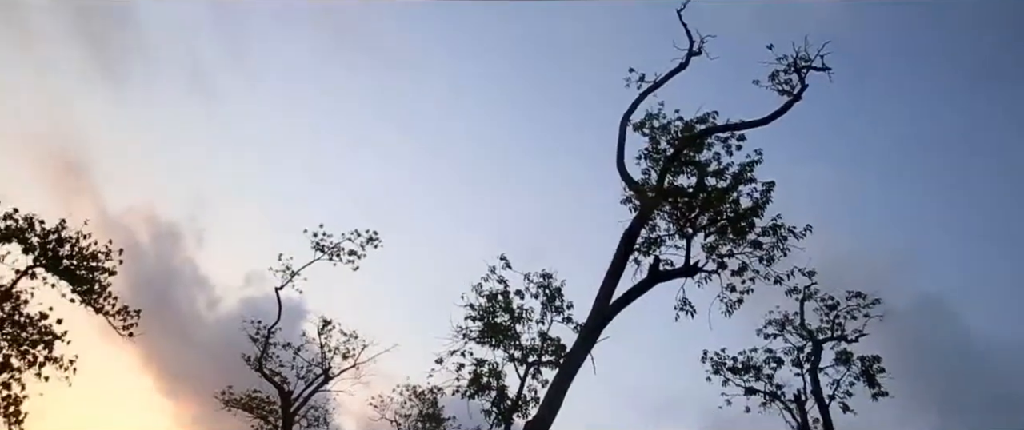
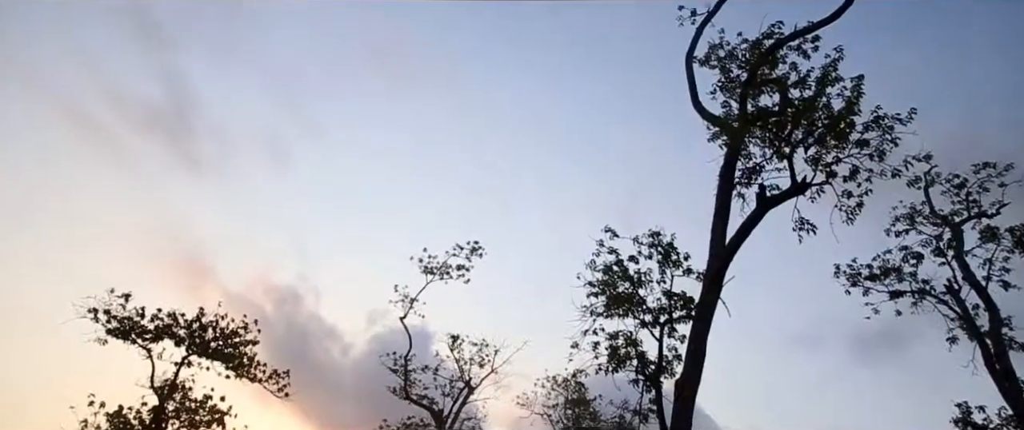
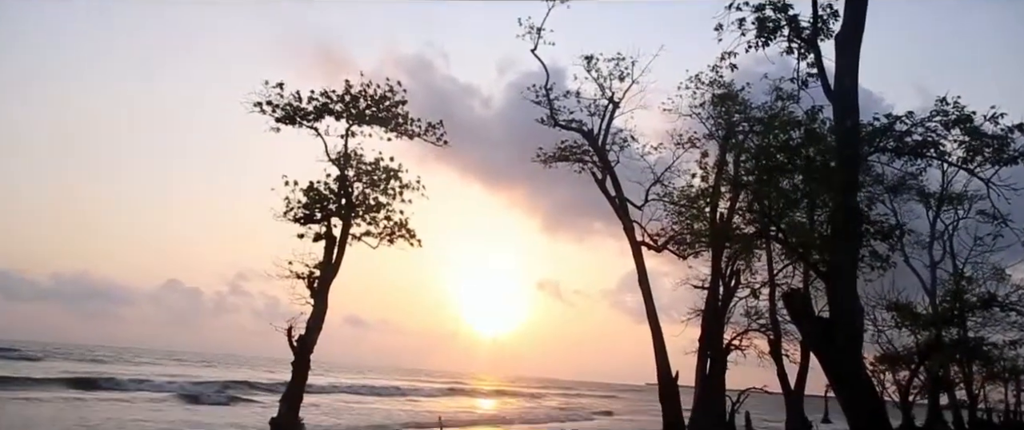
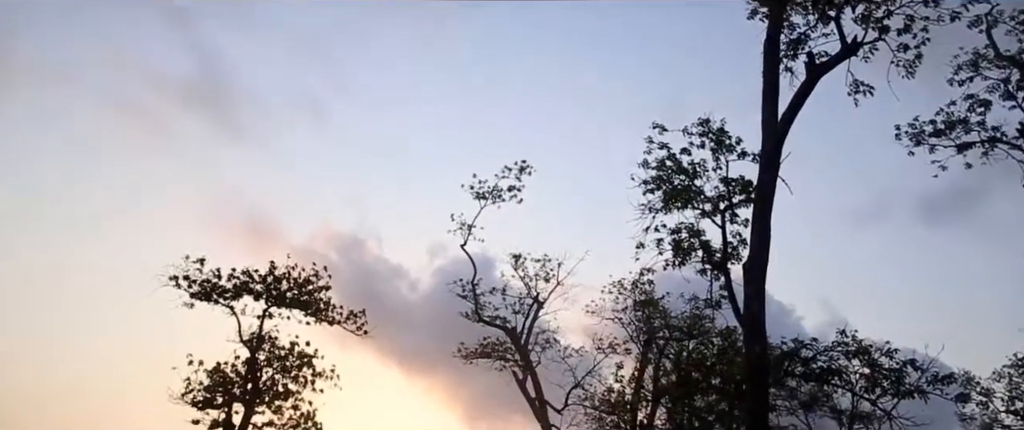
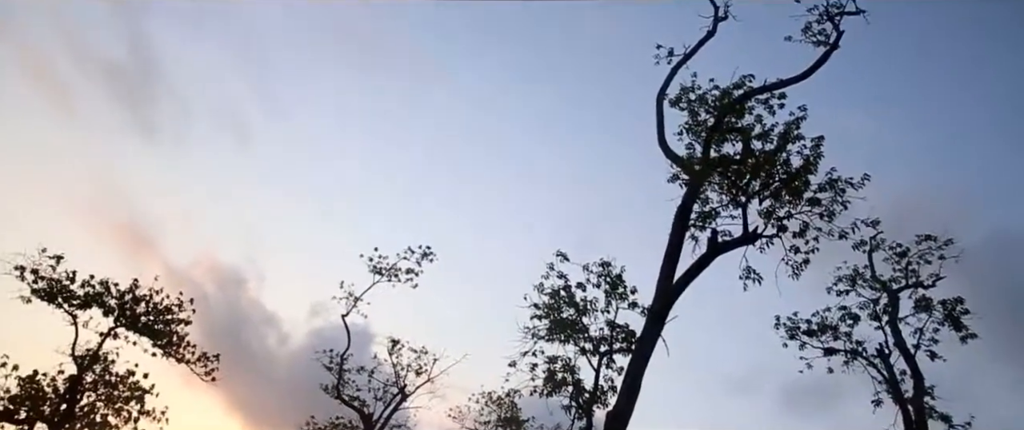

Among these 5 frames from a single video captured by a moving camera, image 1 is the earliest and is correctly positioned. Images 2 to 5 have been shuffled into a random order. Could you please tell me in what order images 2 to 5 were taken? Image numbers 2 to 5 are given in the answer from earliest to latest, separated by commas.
5, 2, 4, 3
